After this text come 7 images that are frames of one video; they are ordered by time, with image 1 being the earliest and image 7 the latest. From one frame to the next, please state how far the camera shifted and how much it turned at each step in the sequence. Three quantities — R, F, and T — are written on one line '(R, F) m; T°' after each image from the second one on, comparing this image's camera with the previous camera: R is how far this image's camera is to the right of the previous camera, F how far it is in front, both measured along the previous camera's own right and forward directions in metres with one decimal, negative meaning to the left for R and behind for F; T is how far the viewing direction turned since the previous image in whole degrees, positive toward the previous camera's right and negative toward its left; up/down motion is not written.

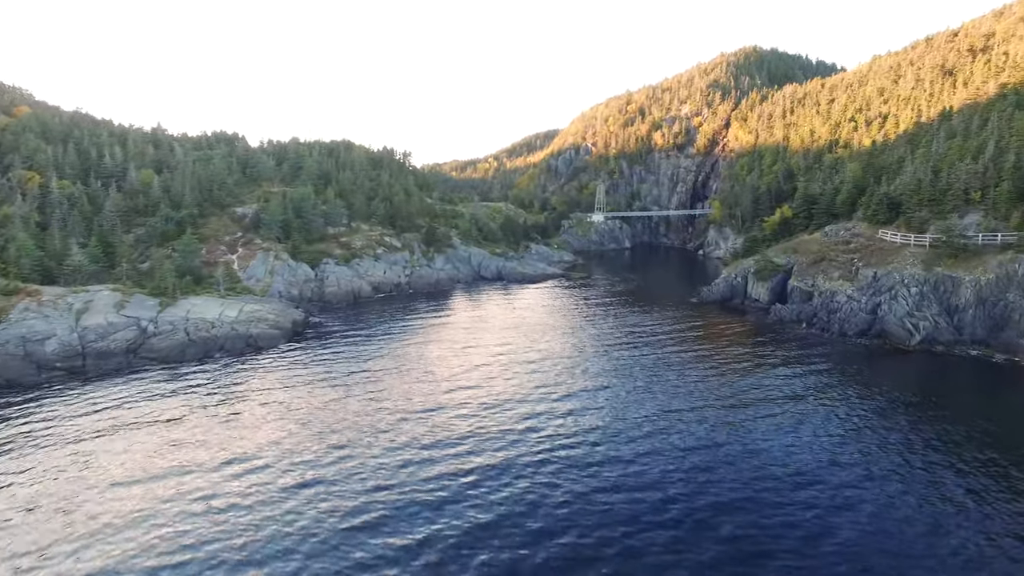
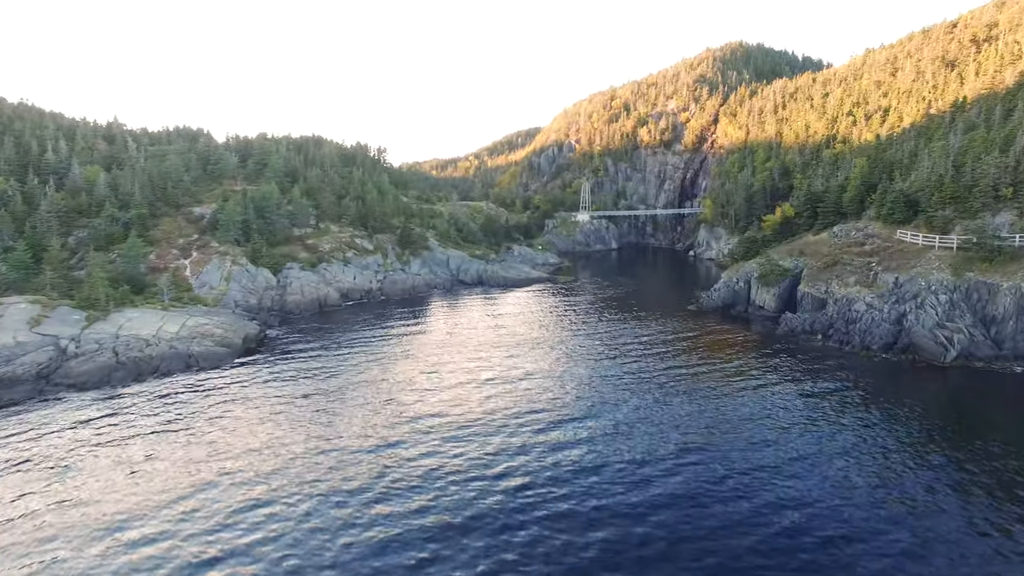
(+0.1, +7.7) m; +2°
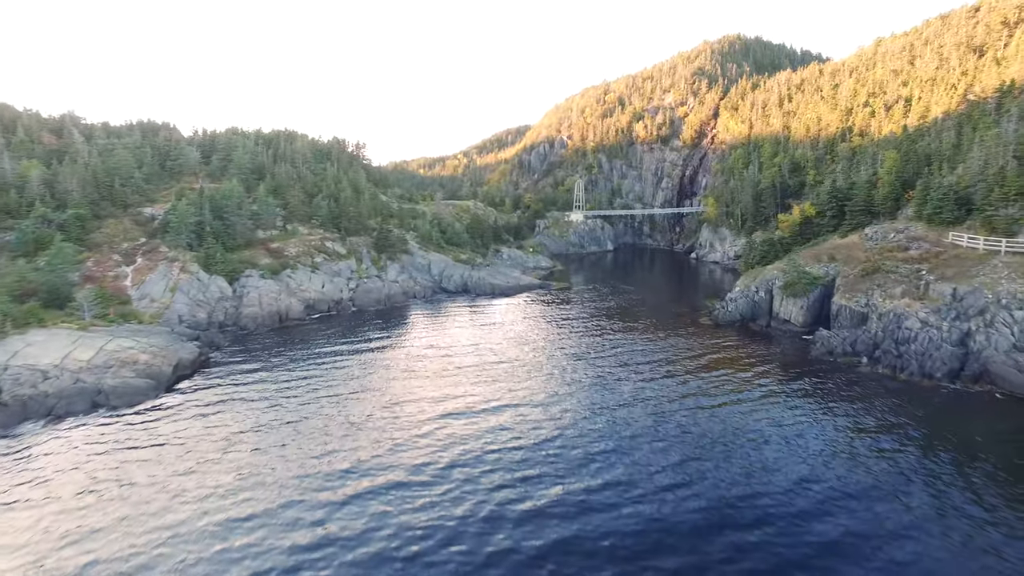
(+0.3, +10.1) m; +1°
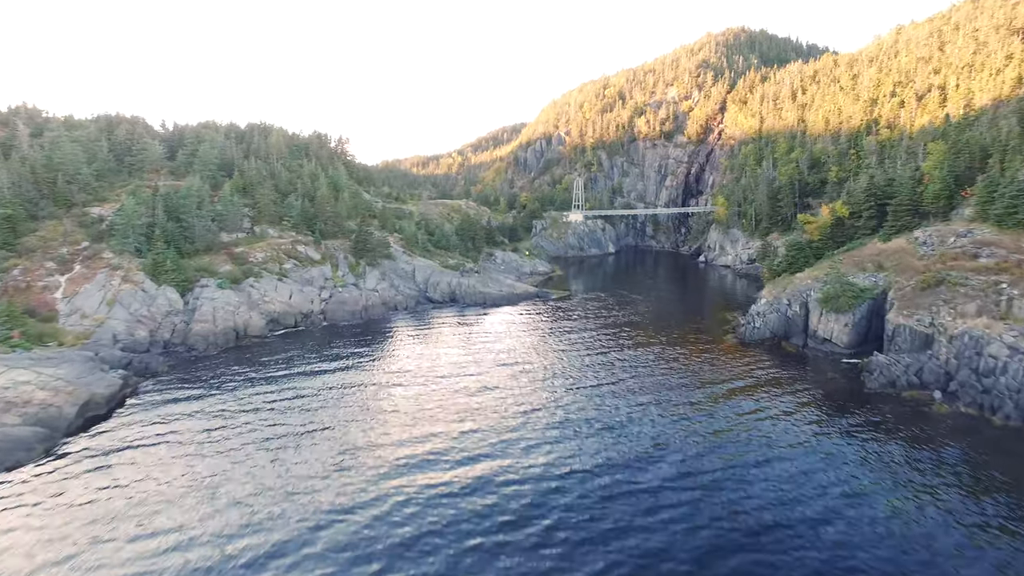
(+0.4, +9.8) m; 0°
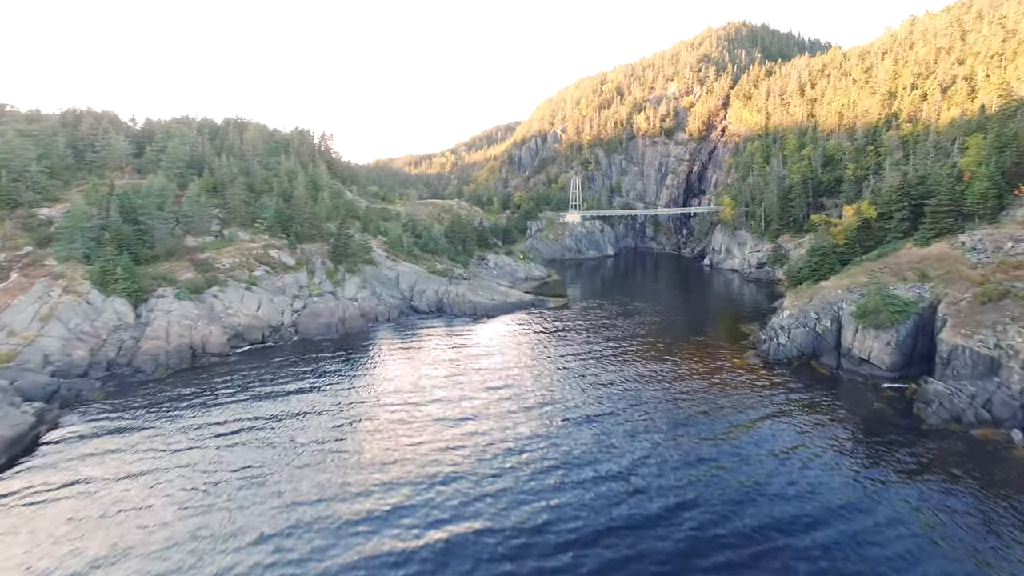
(+0.2, +7.2) m; 0°
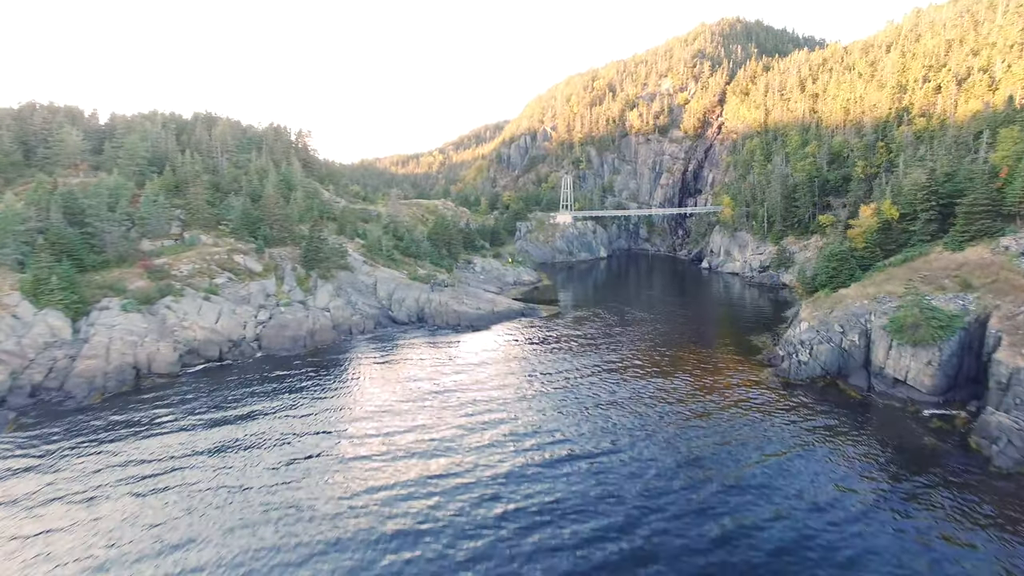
(+0.2, +6.3) m; +1°
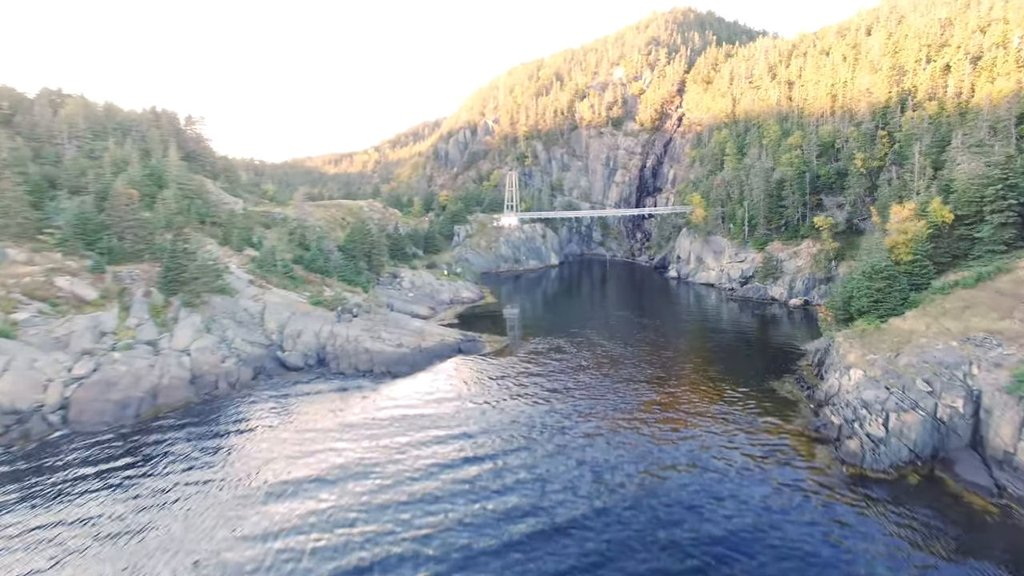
(+0.7, +17.4) m; +5°
